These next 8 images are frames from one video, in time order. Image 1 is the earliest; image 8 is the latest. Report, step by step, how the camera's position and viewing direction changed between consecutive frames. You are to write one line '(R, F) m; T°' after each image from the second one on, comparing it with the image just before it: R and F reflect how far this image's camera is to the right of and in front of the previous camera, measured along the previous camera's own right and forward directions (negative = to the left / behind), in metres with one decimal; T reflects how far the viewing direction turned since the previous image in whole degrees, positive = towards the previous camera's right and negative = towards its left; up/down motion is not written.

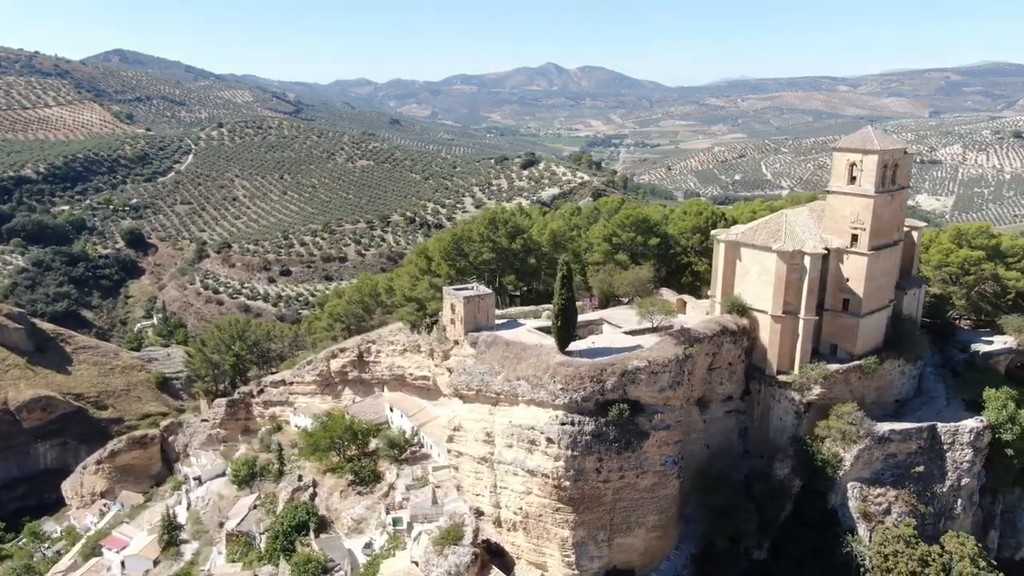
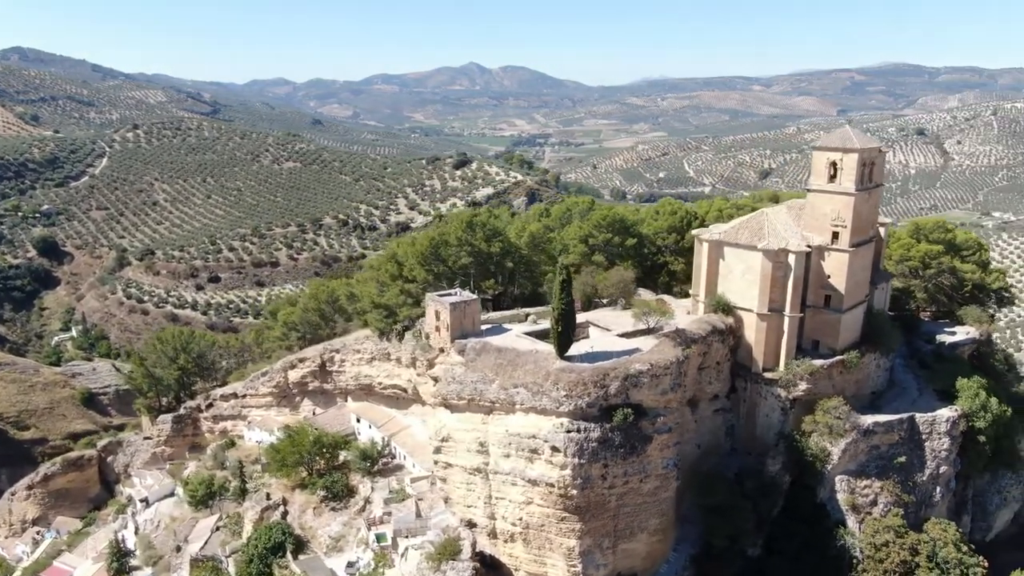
(-1.5, +0.5) m; +5°
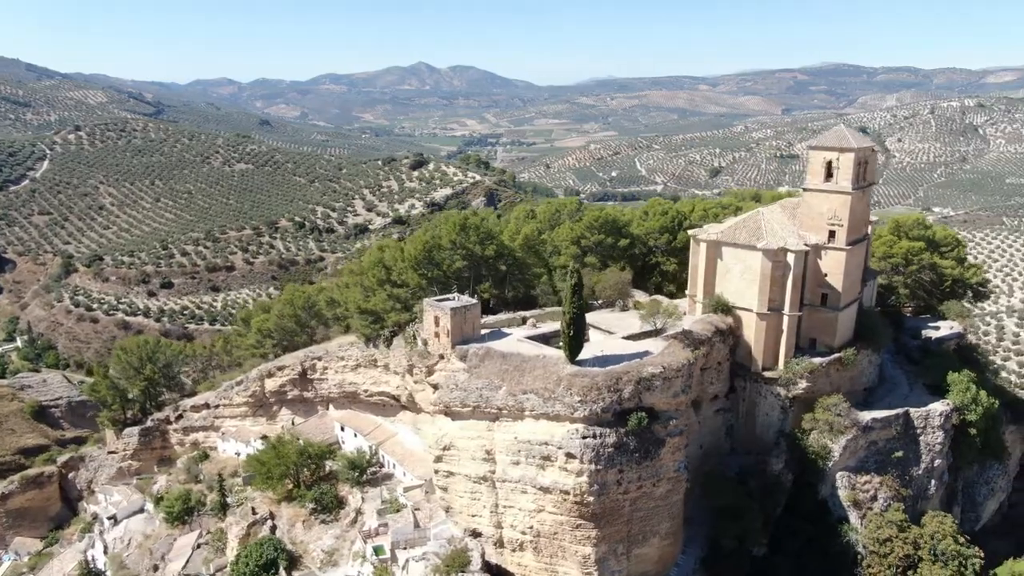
(-1.2, +0.4) m; +4°
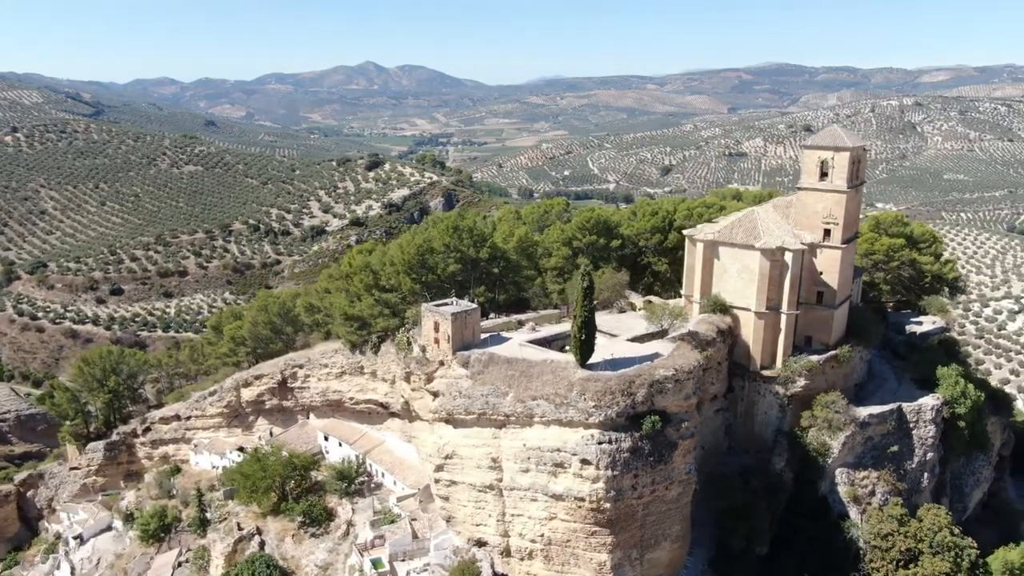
(-1.2, +0.4) m; +4°
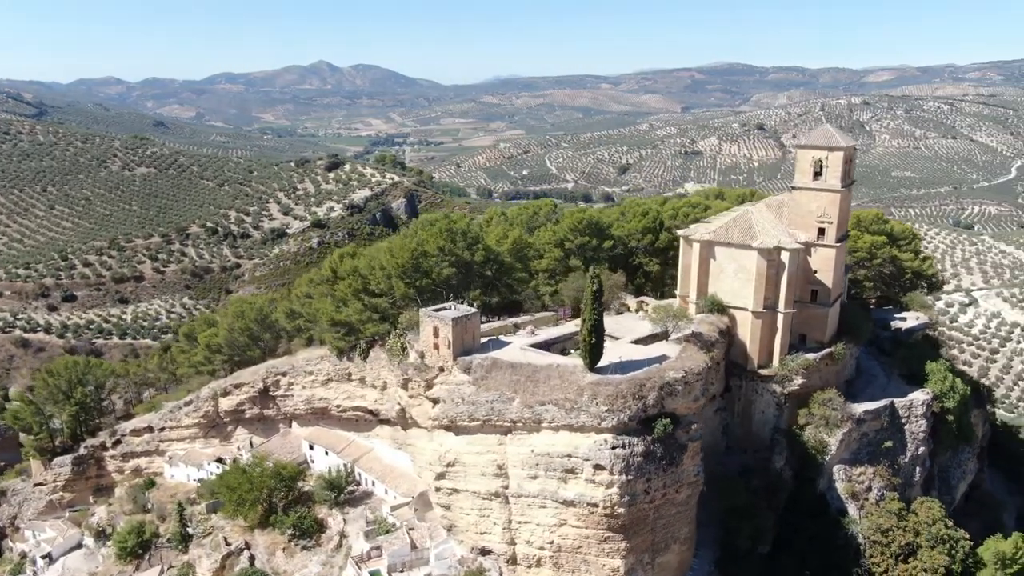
(-1.0, +0.3) m; +3°
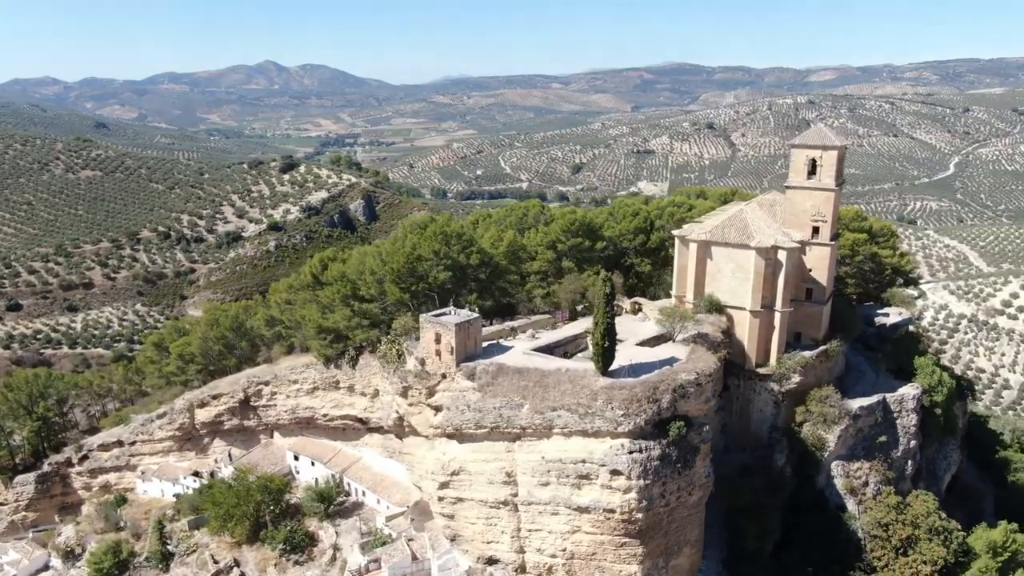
(-1.2, +0.4) m; +3°
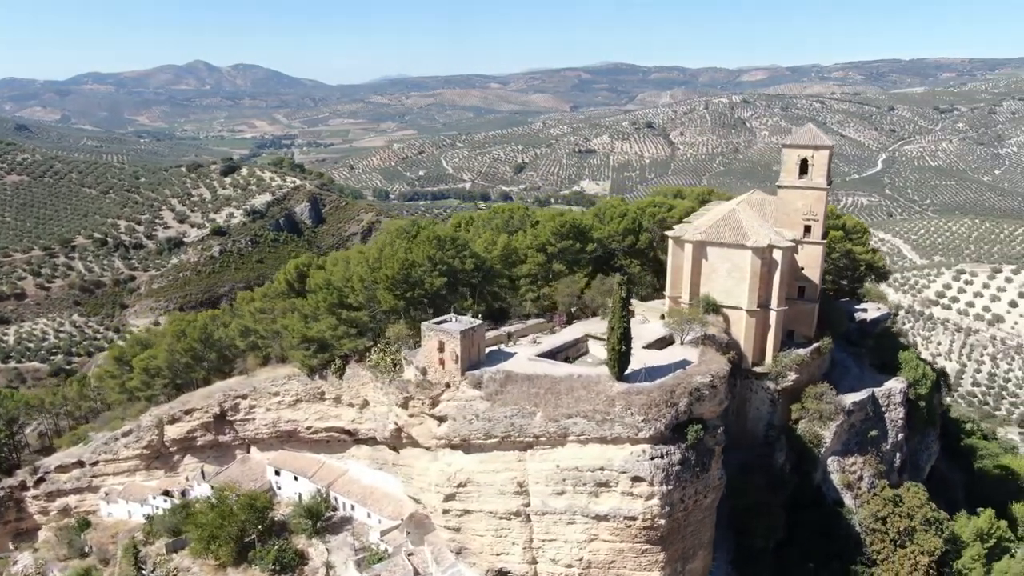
(-1.4, +0.5) m; +4°
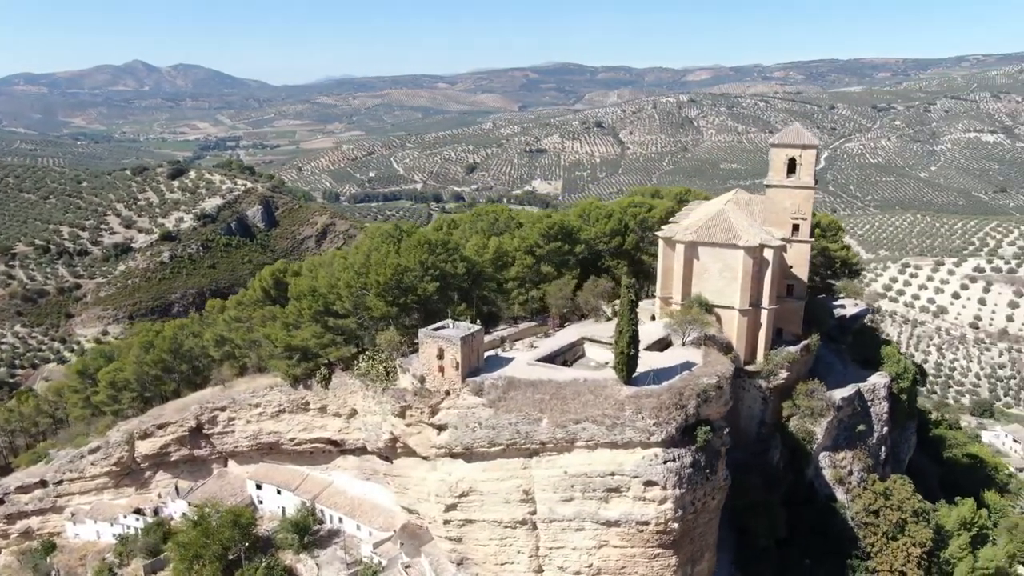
(-1.1, +0.3) m; +4°
